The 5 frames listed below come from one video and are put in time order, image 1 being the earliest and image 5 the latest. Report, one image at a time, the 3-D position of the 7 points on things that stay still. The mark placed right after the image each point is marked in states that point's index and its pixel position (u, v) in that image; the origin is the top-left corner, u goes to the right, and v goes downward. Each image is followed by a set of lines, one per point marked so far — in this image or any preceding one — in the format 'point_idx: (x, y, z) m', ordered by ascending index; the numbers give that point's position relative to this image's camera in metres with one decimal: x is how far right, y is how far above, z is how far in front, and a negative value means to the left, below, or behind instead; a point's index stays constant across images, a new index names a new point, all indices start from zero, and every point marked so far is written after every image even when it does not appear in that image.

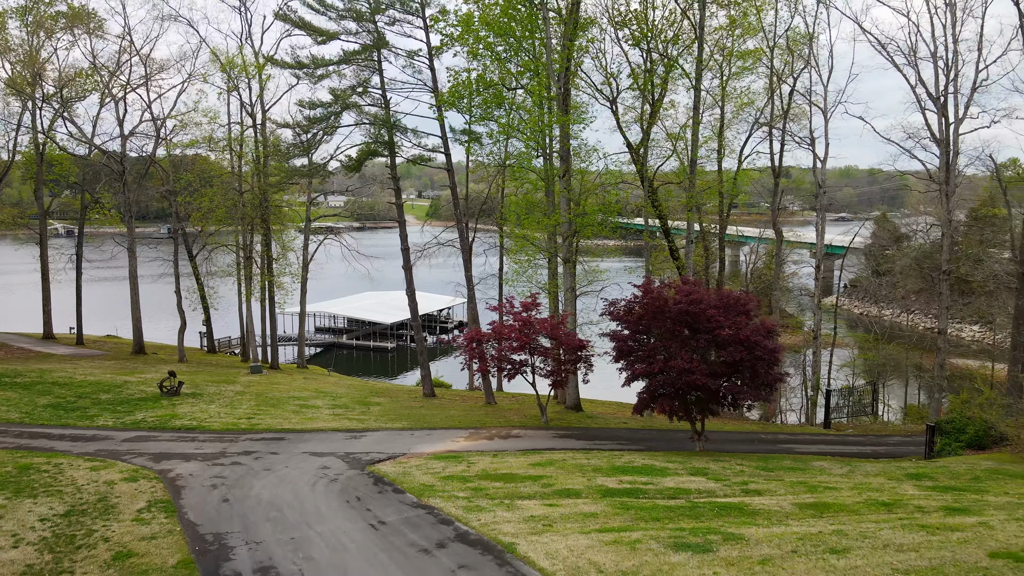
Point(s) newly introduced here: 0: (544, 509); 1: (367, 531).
0: (+0.6, -4.1, +13.8) m
1: (-2.6, -4.3, +13.0) m
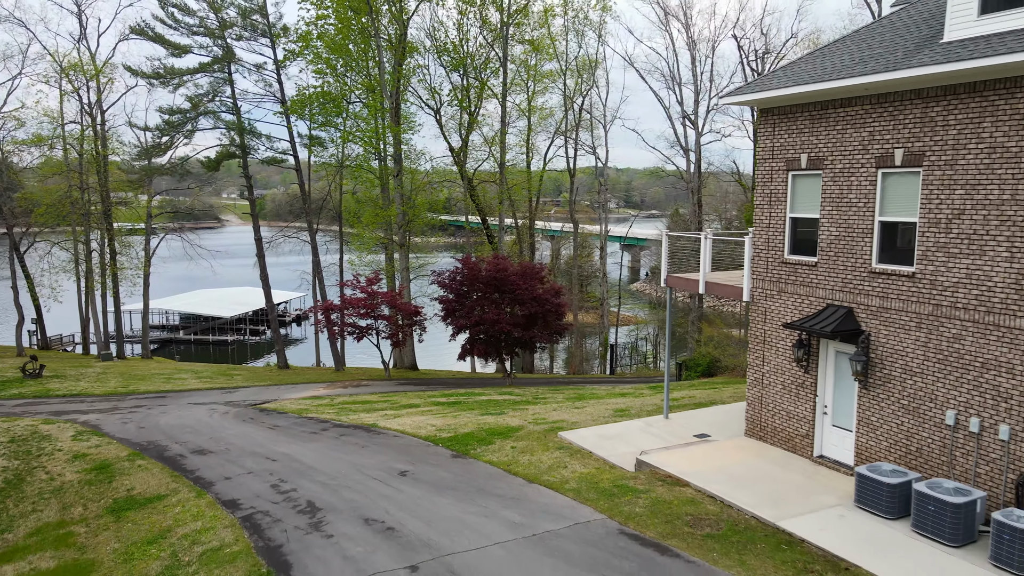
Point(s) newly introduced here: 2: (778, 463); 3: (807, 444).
0: (-3.1, -3.2, +19.6) m
1: (-6.1, -3.5, +18.1) m
2: (+4.1, -2.7, +11.3) m
3: (+4.6, -2.4, +11.4) m
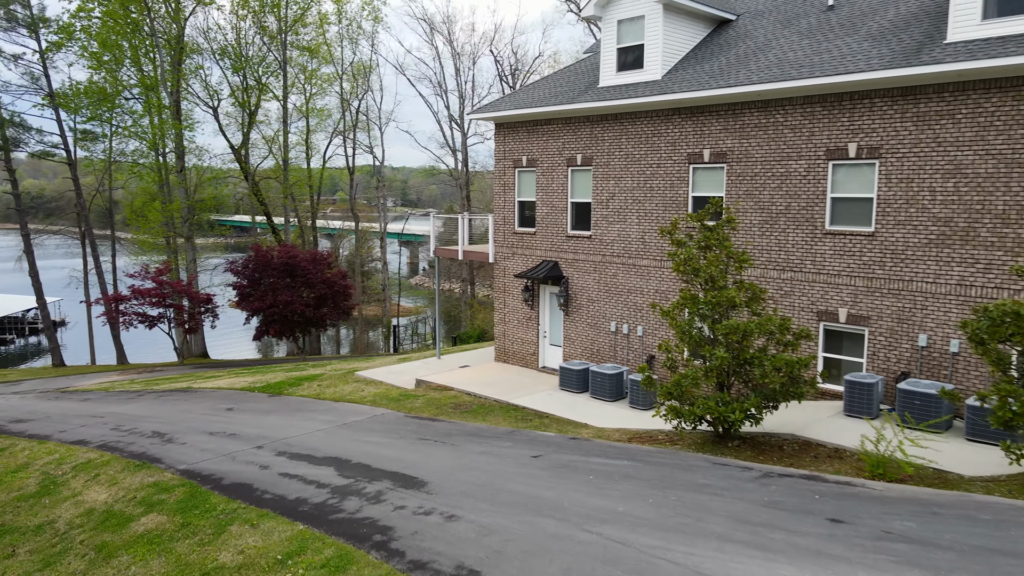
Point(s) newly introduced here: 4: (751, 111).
0: (-9.2, -2.7, +21.9) m
1: (-11.6, -3.0, +19.6) m
2: (+0.1, -1.8, +16.1) m
3: (+0.5, -1.5, +16.3) m
4: (+3.9, +2.9, +12.0) m
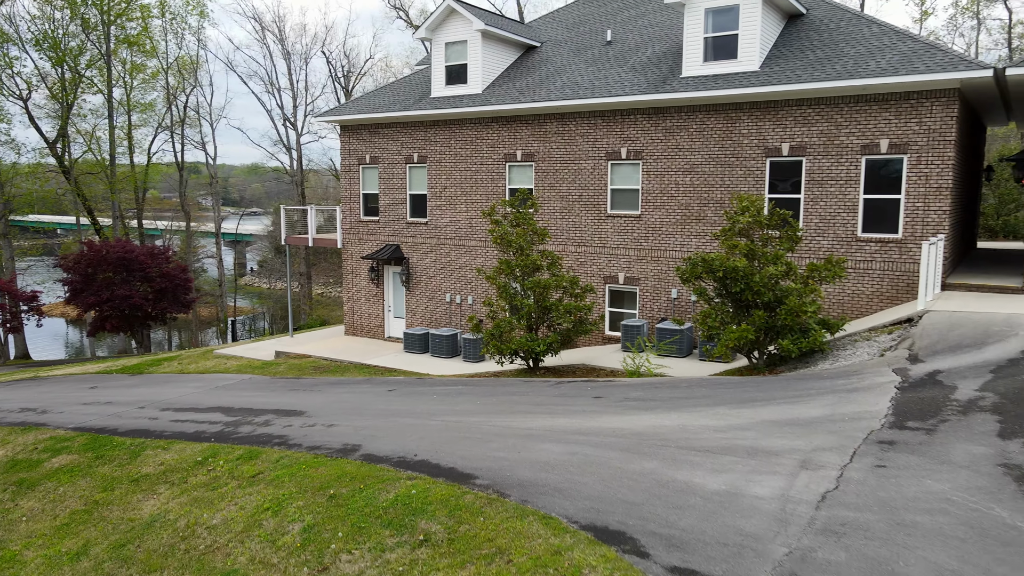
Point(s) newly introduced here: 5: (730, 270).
0: (-14.0, -2.5, +22.1) m
1: (-15.8, -2.9, +19.3) m
2: (-3.7, -1.4, +18.5) m
3: (-3.3, -1.1, +18.8) m
4: (+0.8, +3.5, +15.3) m
5: (+3.0, +0.2, +10.0) m
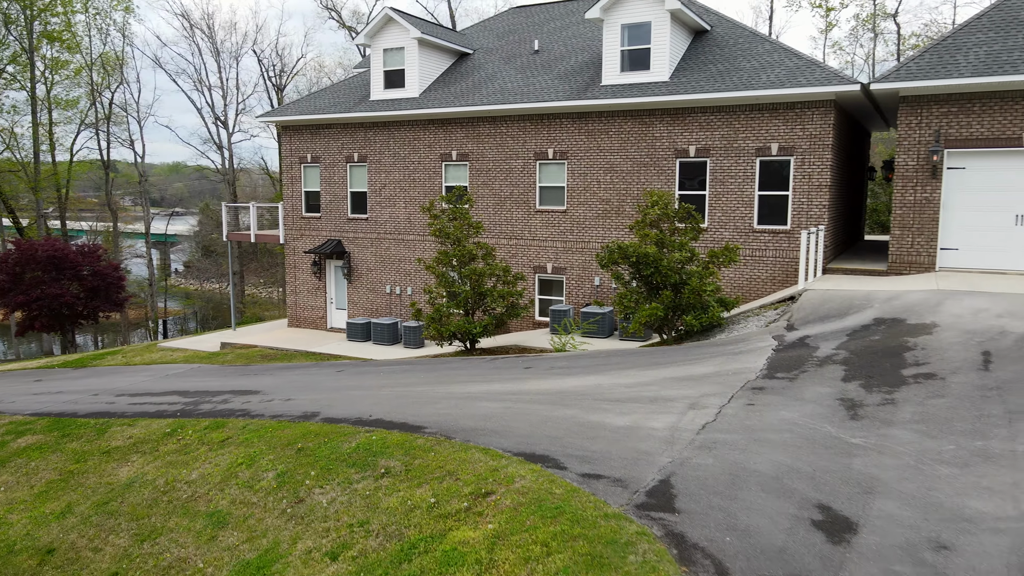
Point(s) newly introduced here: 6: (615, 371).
0: (-16.0, -2.4, +22.0) m
1: (-17.5, -2.8, +19.1) m
2: (-5.4, -1.2, +19.3) m
3: (-5.0, -0.9, +19.7) m
4: (-0.6, +3.7, +16.6) m
5: (+2.0, +0.5, +11.5) m
6: (+1.3, -1.1, +9.5) m
